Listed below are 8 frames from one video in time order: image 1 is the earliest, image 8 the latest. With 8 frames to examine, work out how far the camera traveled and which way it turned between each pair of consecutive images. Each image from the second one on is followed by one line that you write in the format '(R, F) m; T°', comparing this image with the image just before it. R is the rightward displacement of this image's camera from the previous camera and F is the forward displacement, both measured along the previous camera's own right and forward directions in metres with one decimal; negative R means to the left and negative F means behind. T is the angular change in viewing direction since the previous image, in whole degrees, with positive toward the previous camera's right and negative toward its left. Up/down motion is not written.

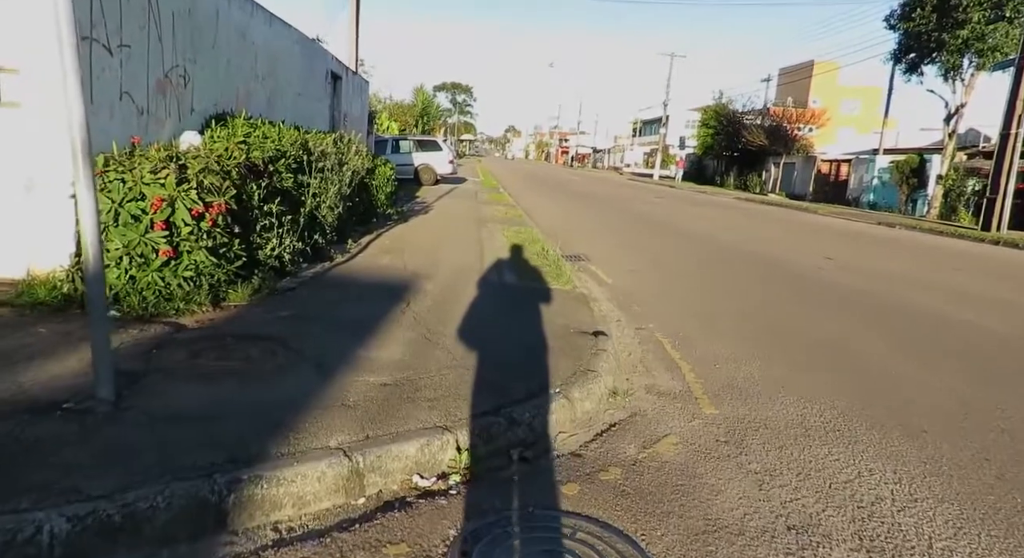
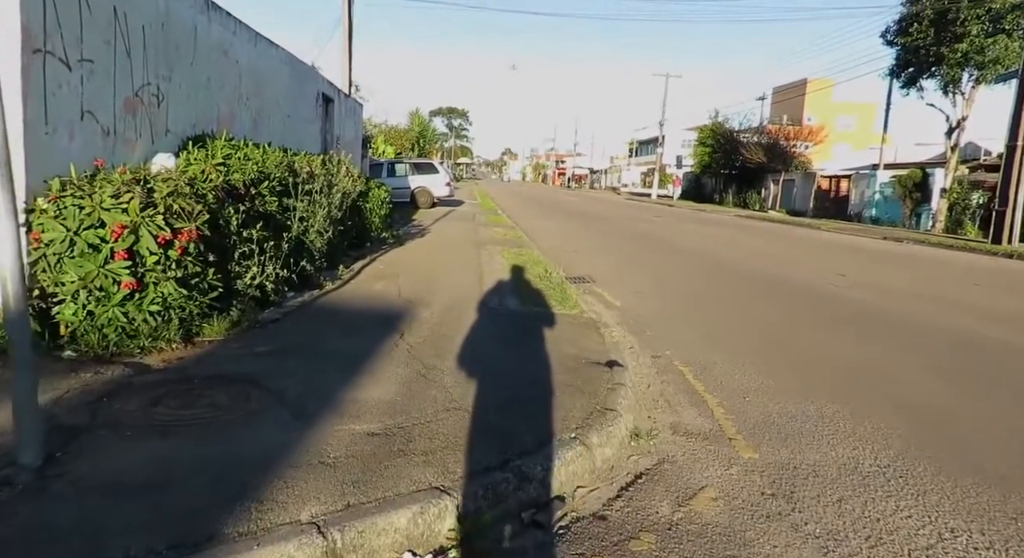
(0.0, +0.5) m; 0°
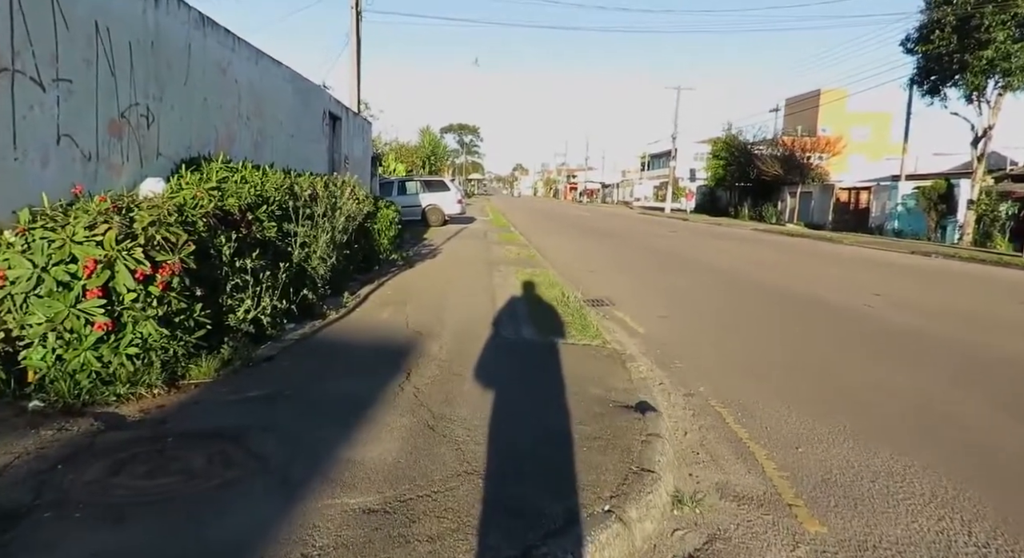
(0.0, +0.5) m; -1°
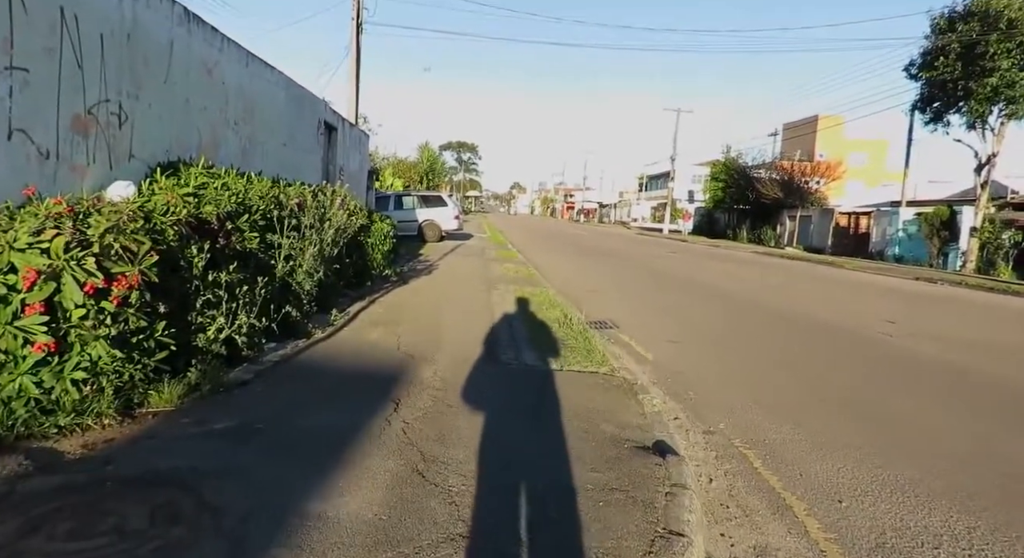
(-0.1, +0.5) m; 0°
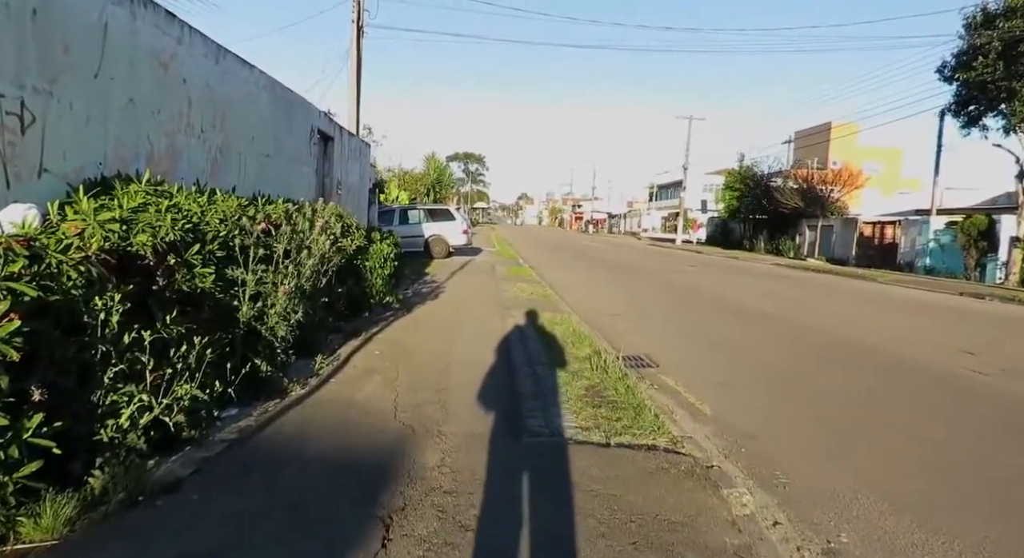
(-0.1, +1.3) m; -1°
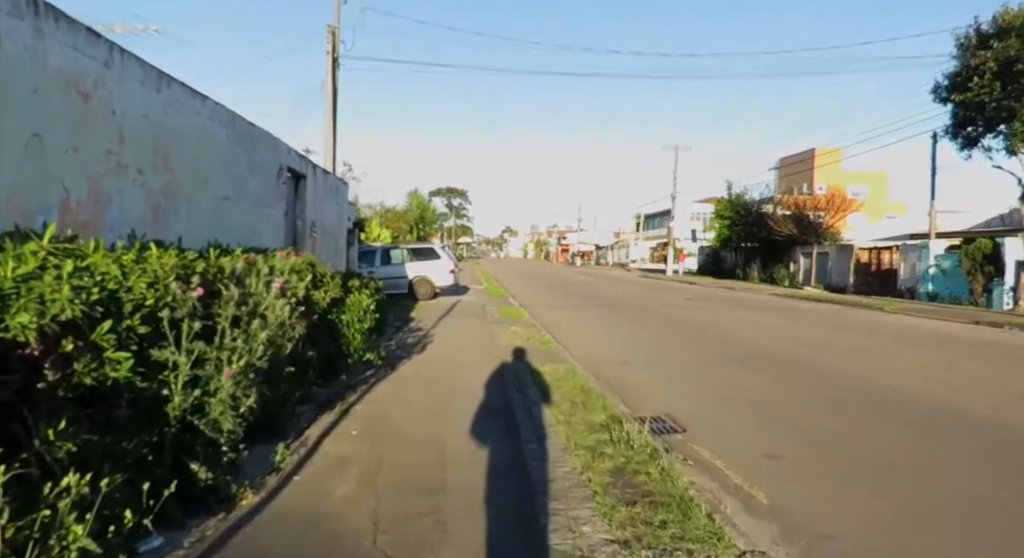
(-0.1, +1.0) m; +1°
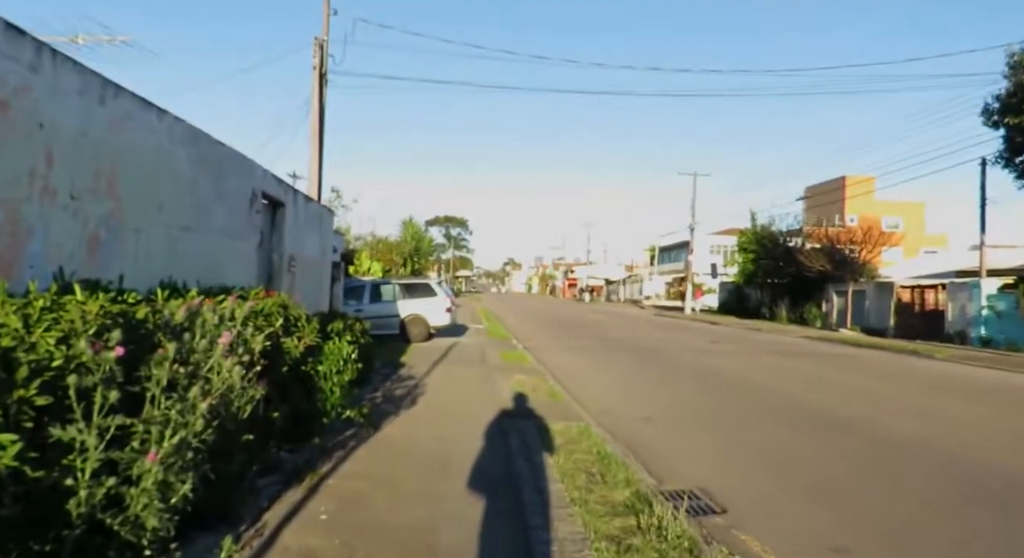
(-0.1, +1.5) m; 0°
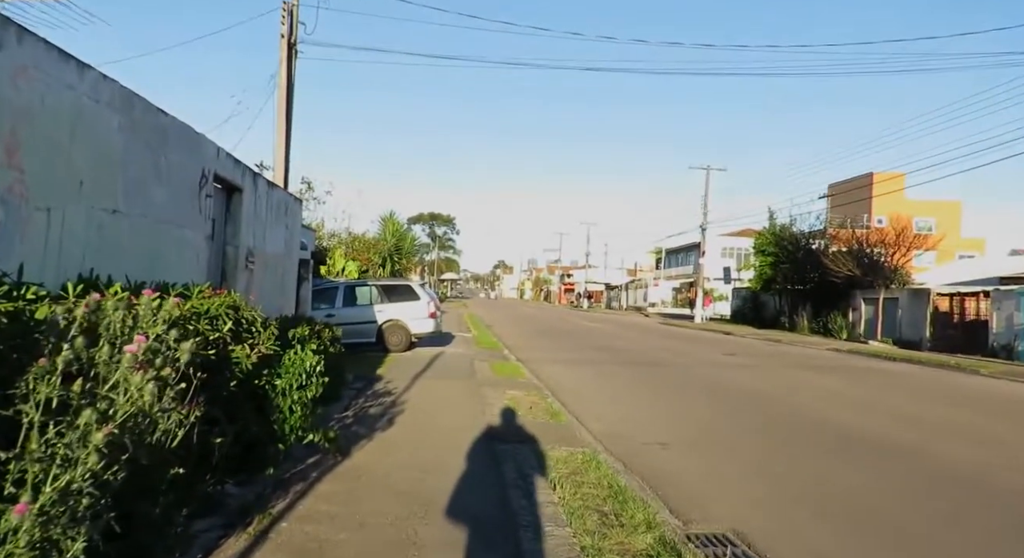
(-0.2, +1.7) m; +1°
